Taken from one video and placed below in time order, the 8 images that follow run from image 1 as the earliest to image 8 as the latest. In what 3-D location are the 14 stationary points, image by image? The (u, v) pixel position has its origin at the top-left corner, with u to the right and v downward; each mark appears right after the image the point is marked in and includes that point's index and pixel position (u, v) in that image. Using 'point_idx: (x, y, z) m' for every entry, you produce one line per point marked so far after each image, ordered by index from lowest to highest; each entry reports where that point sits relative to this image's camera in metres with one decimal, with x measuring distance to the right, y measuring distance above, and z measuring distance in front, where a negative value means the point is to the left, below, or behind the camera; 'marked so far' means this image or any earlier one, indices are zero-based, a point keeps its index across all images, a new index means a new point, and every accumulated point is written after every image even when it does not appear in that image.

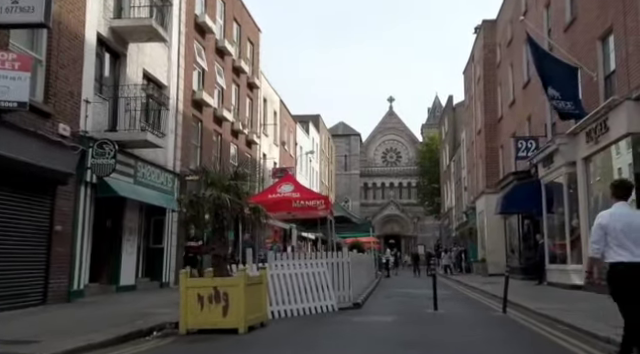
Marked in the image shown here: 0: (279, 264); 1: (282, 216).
0: (-0.7, -1.6, +12.2) m
1: (-0.9, -0.9, +16.1) m
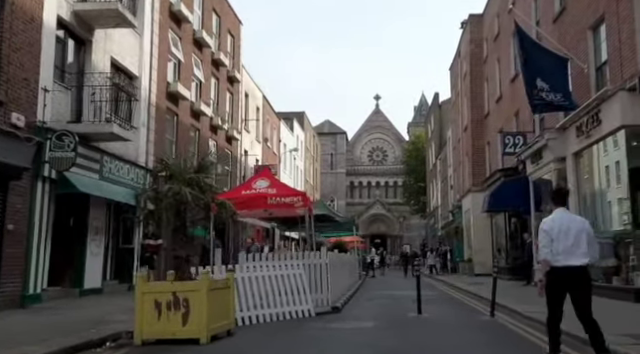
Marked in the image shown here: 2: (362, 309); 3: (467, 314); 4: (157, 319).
0: (-1.1, -1.5, +11.3) m
1: (-1.4, -0.8, +15.2) m
2: (+0.9, -2.8, +14.1) m
3: (+3.0, -2.8, +13.8) m
4: (-2.0, -1.8, +8.3) m
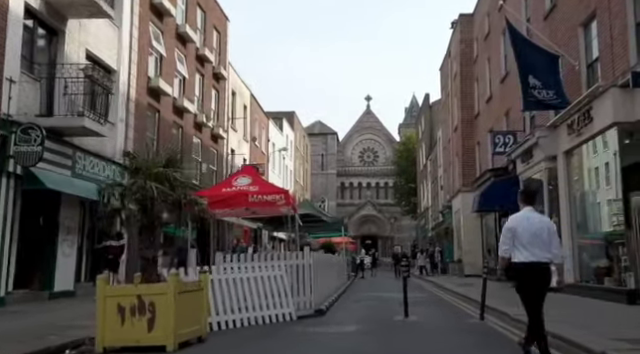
0: (-1.5, -1.4, +10.7) m
1: (-1.8, -0.7, +14.6) m
2: (+0.5, -2.7, +13.5) m
3: (+2.7, -2.8, +13.3) m
4: (-2.3, -1.7, +7.7) m
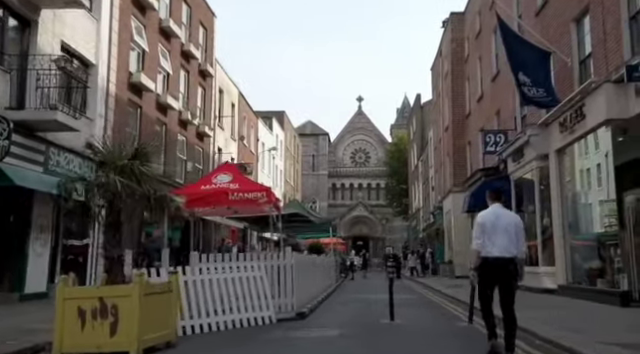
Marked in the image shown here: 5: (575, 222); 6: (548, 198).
0: (-1.8, -1.4, +10.2) m
1: (-2.1, -0.7, +14.1) m
2: (+0.2, -2.7, +13.0) m
3: (+2.3, -2.7, +12.8) m
4: (-2.5, -1.6, +7.1) m
5: (+6.4, -1.1, +16.8) m
6: (+6.3, -0.6, +18.4) m
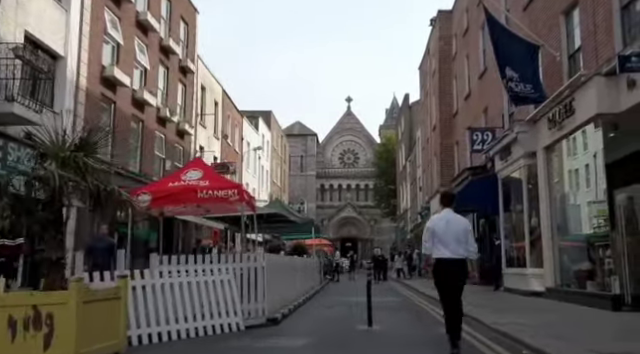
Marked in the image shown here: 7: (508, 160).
0: (-2.2, -1.3, +9.4) m
1: (-2.6, -0.6, +13.3) m
2: (-0.3, -2.6, +12.3) m
3: (+1.9, -2.7, +12.1) m
4: (-2.9, -1.5, +6.3) m
5: (+5.9, -1.1, +16.2) m
6: (+5.7, -0.5, +17.8) m
7: (+5.5, +0.5, +19.5) m
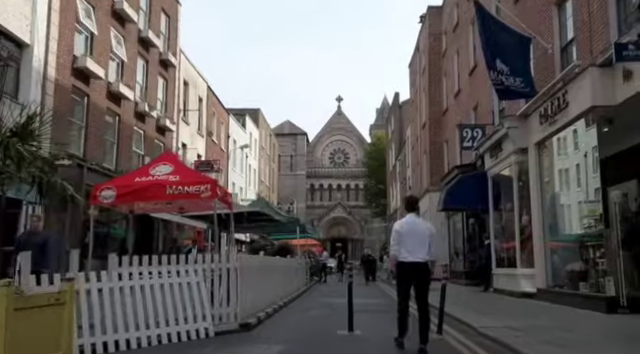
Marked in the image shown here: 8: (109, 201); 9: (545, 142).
0: (-2.5, -1.2, +8.6) m
1: (-3.0, -0.5, +12.5) m
2: (-0.7, -2.5, +11.5) m
3: (+1.5, -2.6, +11.4) m
4: (-3.2, -1.4, +5.5) m
5: (+5.4, -1.0, +15.5) m
6: (+5.3, -0.5, +17.1) m
7: (+5.0, +0.6, +18.8) m
8: (-3.6, -0.4, +11.5) m
9: (+5.3, +0.8, +15.9) m
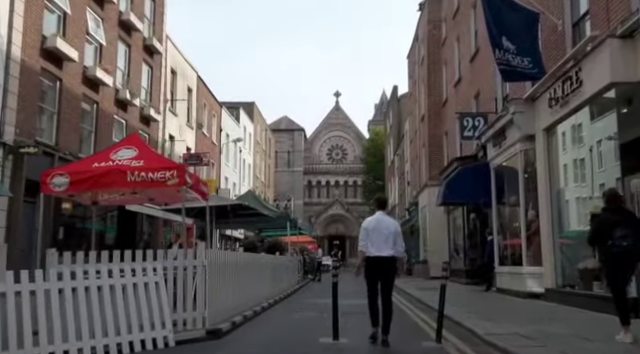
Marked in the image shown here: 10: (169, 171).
0: (-2.8, -1.0, +7.2) m
1: (-3.2, -0.3, +11.1) m
2: (-0.9, -2.3, +10.1) m
3: (+1.2, -2.4, +10.0) m
4: (-3.5, -1.2, +4.1) m
5: (+5.2, -0.8, +14.1) m
6: (+5.0, -0.2, +15.7) m
7: (+4.7, +0.8, +17.4) m
8: (-3.9, -0.2, +10.1) m
9: (+5.1, +1.1, +14.5) m
10: (-2.3, +0.1, +10.1) m
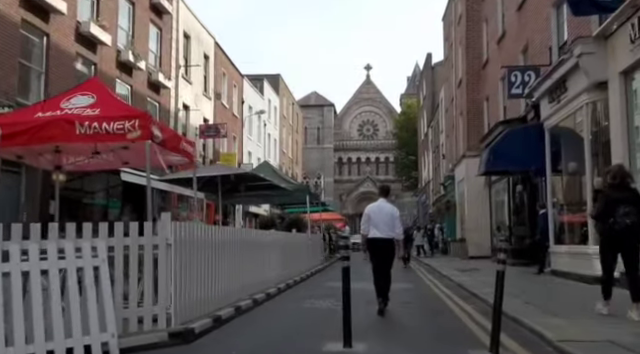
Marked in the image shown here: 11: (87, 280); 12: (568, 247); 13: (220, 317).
0: (-2.8, -0.5, +4.8) m
1: (-3.0, +0.3, +8.7) m
2: (-0.7, -1.7, +7.7) m
3: (+1.4, -1.8, +7.4) m
4: (-3.6, -0.9, +1.8) m
5: (+5.5, -0.1, +11.3) m
6: (+5.4, +0.5, +12.9) m
7: (+5.2, +1.6, +14.5) m
8: (-3.7, +0.3, +7.7) m
9: (+5.4, +1.8, +11.7) m
10: (-2.1, +0.6, +7.6) m
11: (-2.0, -0.9, +5.8) m
12: (+5.3, -1.5, +14.3) m
13: (-1.2, -1.6, +7.9) m
